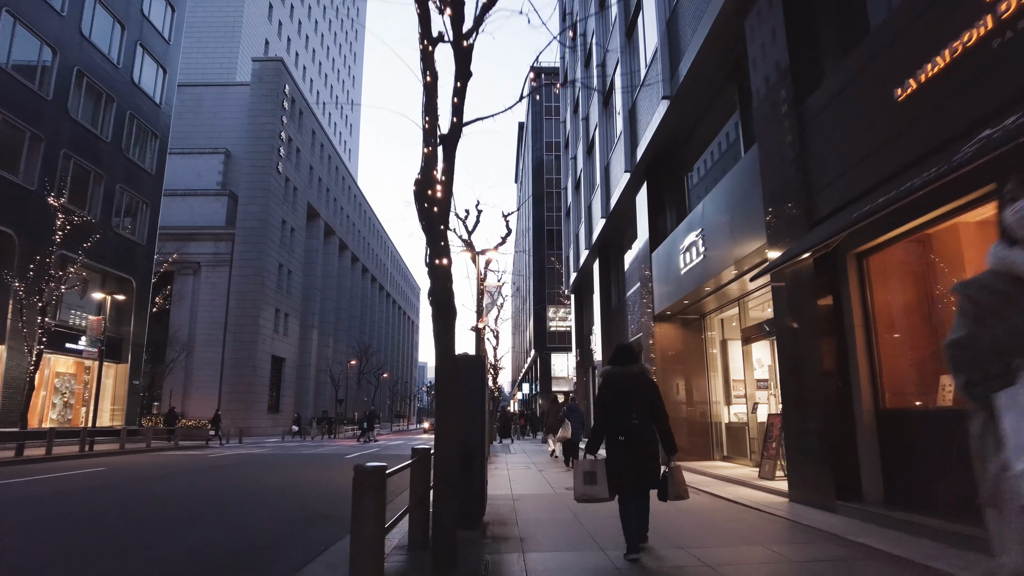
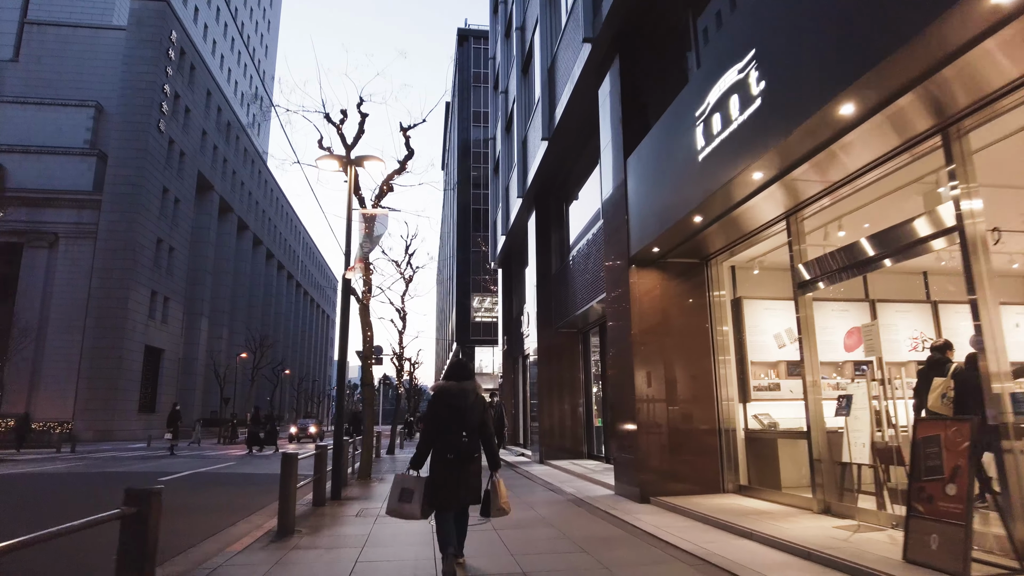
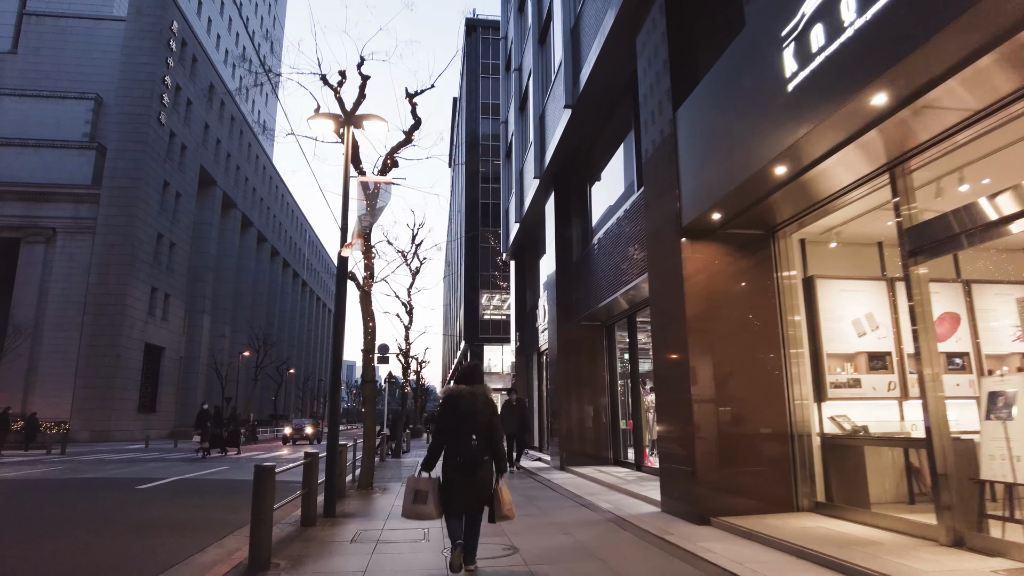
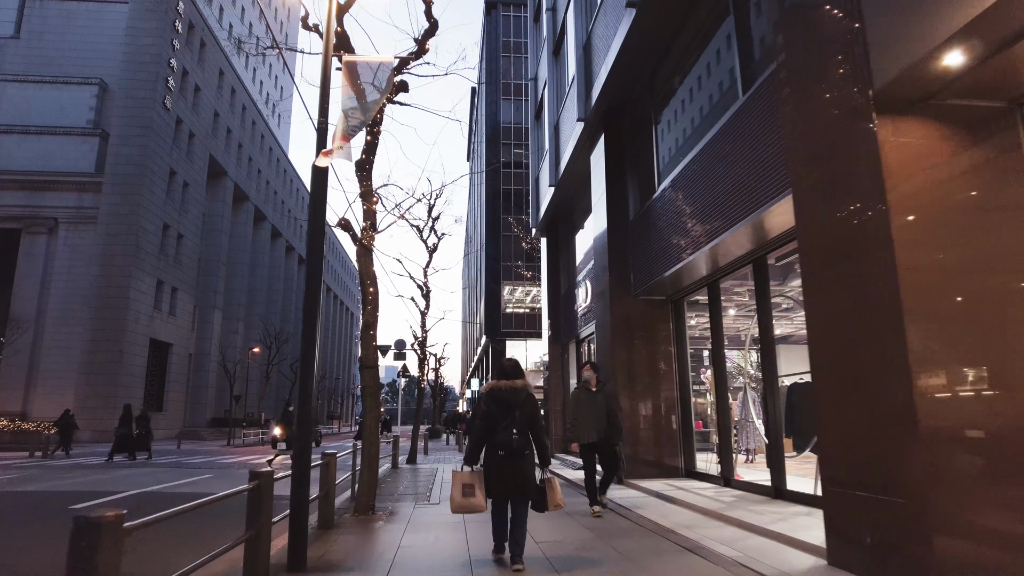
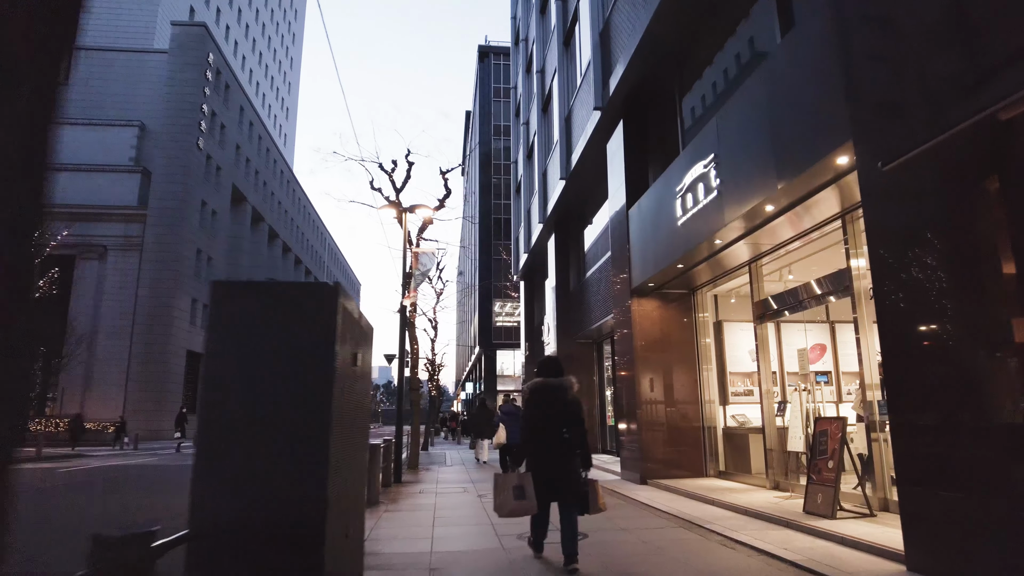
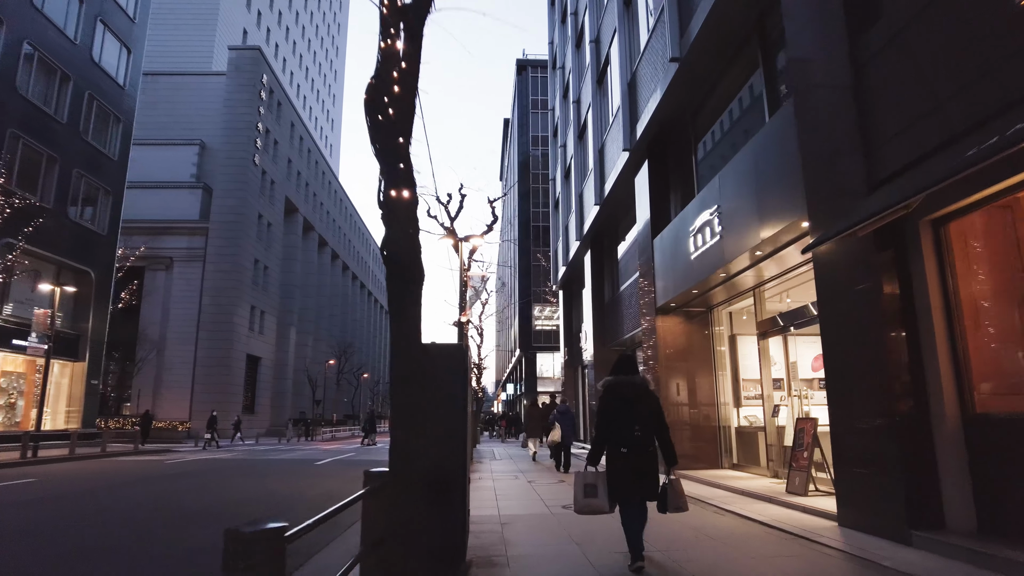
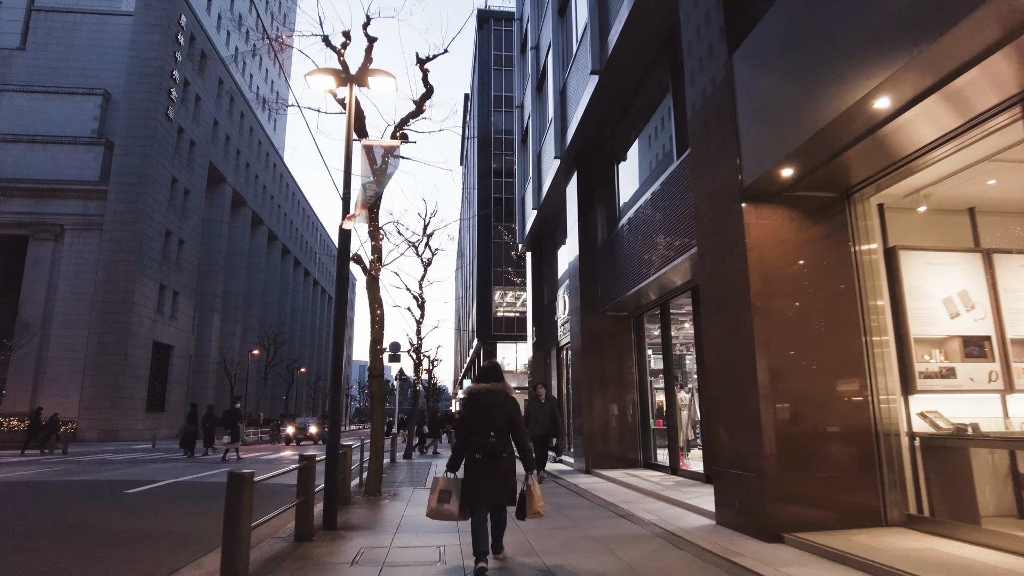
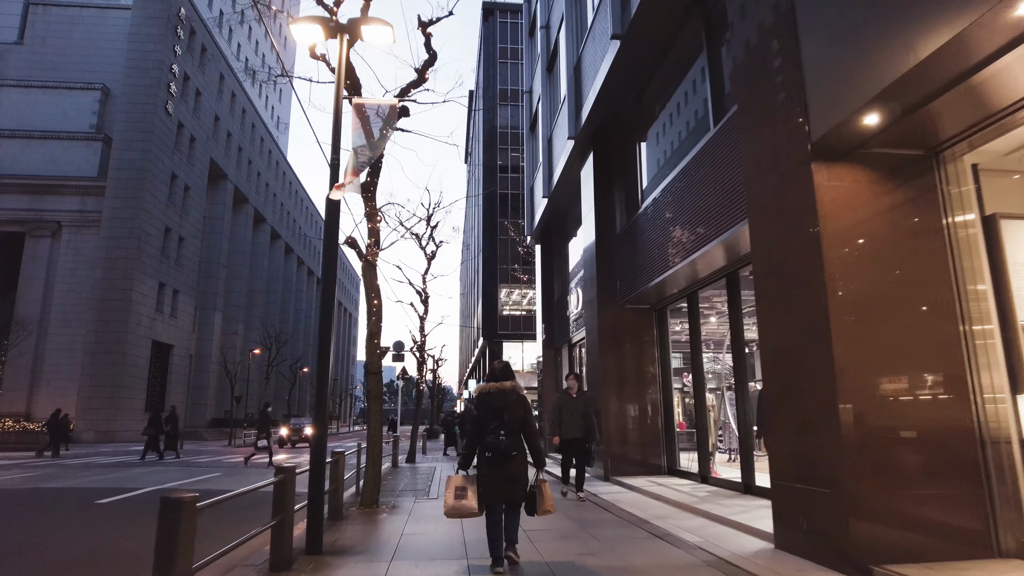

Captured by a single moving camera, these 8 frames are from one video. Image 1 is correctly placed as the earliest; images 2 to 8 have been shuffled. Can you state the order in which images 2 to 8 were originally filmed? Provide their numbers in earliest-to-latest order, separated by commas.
6, 5, 2, 3, 7, 8, 4
